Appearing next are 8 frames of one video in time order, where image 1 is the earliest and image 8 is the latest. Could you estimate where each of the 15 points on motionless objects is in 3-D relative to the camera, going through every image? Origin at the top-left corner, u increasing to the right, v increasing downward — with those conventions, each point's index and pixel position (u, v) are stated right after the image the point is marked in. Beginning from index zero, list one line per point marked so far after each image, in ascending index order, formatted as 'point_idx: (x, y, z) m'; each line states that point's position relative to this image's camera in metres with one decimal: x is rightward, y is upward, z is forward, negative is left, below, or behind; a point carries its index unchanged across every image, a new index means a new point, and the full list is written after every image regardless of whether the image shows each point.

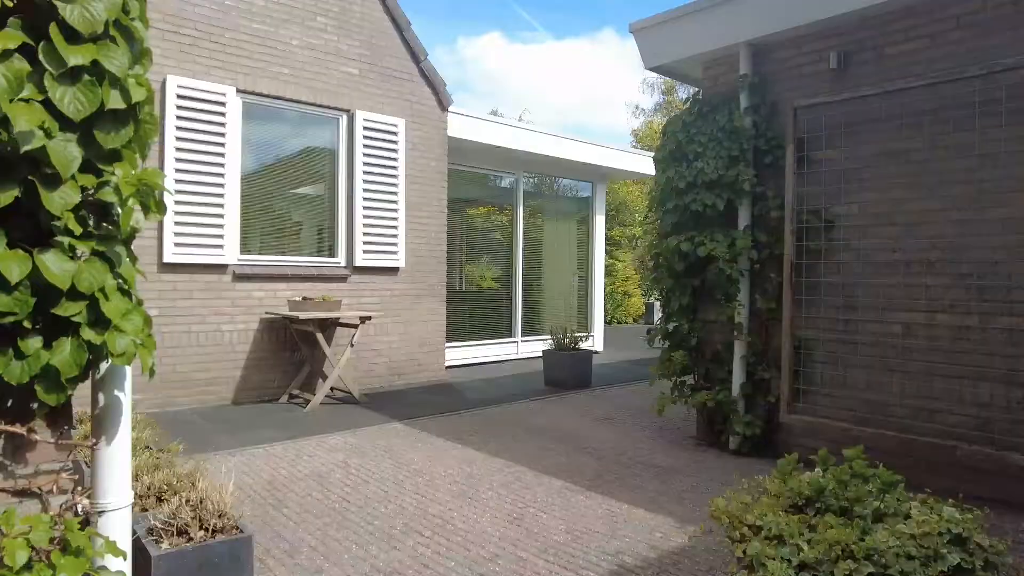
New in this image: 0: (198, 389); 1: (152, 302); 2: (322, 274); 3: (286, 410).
0: (-3.2, -1.0, +6.5) m
1: (-3.5, -0.1, +6.2) m
2: (-2.2, +0.1, +7.3) m
3: (-2.3, -1.2, +6.5) m
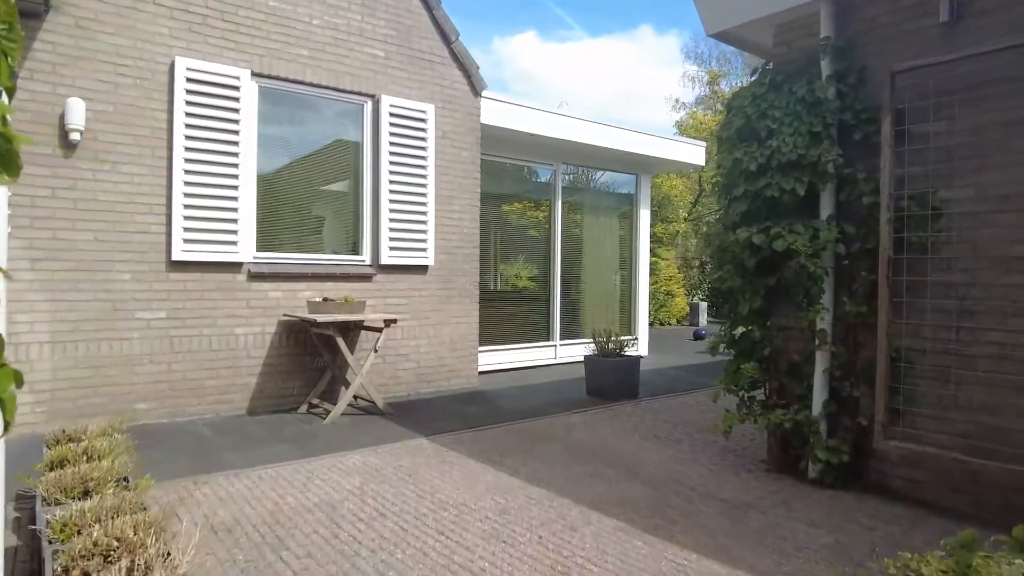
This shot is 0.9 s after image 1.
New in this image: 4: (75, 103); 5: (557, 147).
0: (-2.8, -1.0, +6.0) m
1: (-3.2, -0.1, +5.7) m
2: (-1.8, +0.2, +6.7) m
3: (-1.9, -1.2, +5.9) m
4: (-3.6, +1.5, +5.2) m
5: (+0.7, +2.1, +9.3) m
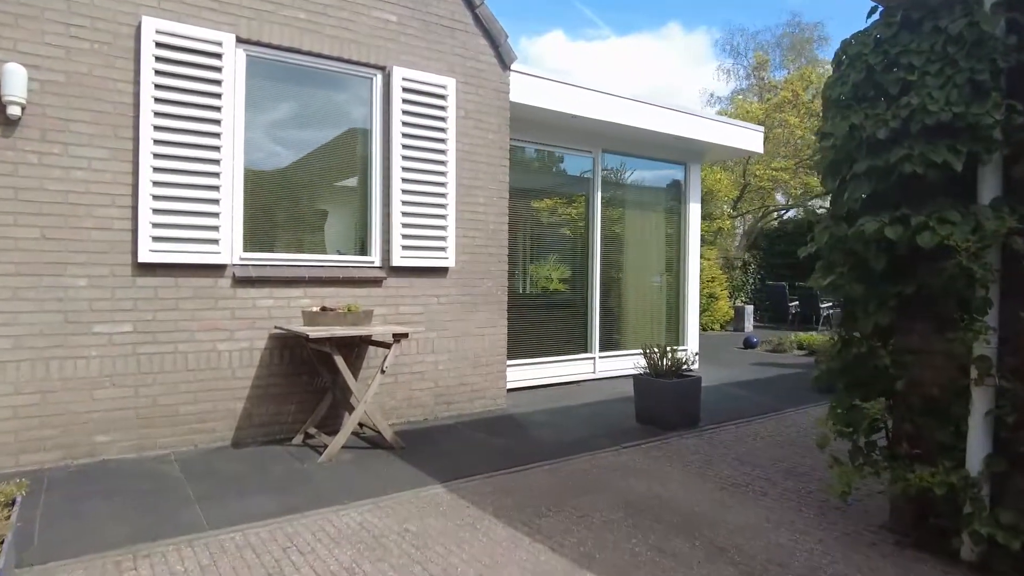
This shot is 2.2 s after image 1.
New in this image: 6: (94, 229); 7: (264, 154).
0: (-2.5, -1.1, +5.0) m
1: (-2.9, -0.2, +4.8) m
2: (-1.4, +0.1, +5.7) m
3: (-1.7, -1.3, +4.9) m
4: (-3.3, +1.5, +4.3) m
5: (+1.1, +2.0, +8.2) m
6: (-3.0, +0.4, +4.6) m
7: (-2.1, +1.1, +5.4) m
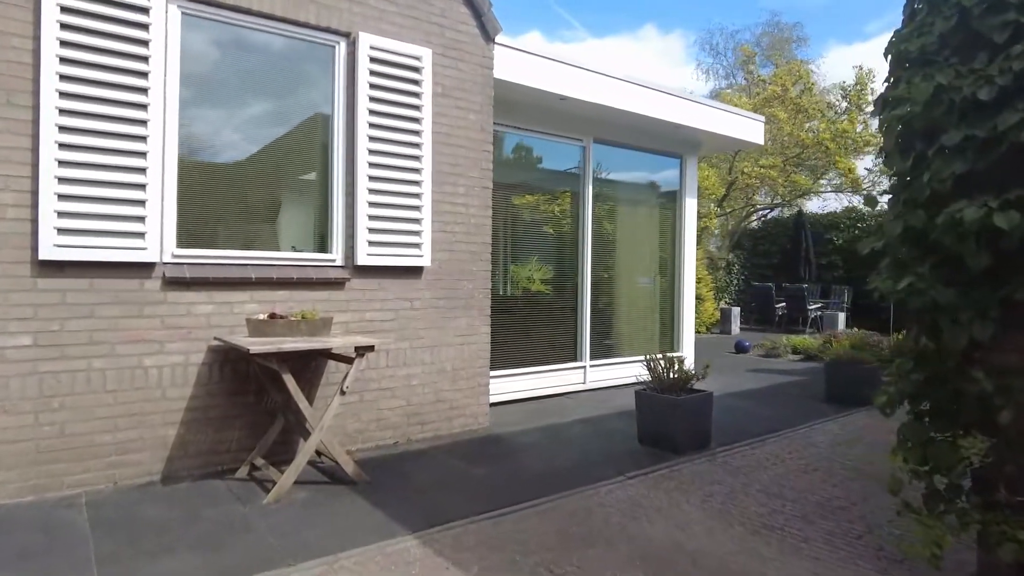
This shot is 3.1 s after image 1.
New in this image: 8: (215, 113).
0: (-2.6, -1.1, +4.1) m
1: (-3.0, -0.2, +3.9) m
2: (-1.6, +0.1, +4.8) m
3: (-1.7, -1.3, +4.1) m
4: (-3.4, +1.4, +3.4) m
5: (+0.9, +2.0, +7.4) m
6: (-3.1, +0.4, +3.7) m
7: (-2.2, +1.1, +4.6) m
8: (-2.2, +1.3, +4.6) m
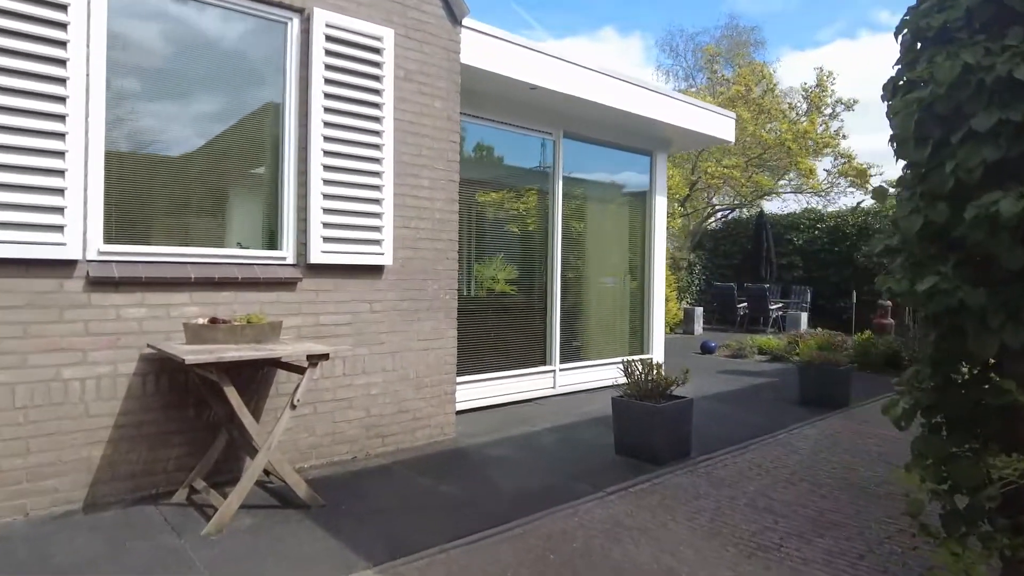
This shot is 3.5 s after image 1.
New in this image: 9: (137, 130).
0: (-2.8, -1.1, +3.6) m
1: (-3.1, -0.2, +3.3) m
2: (-1.8, +0.1, +4.4) m
3: (-1.9, -1.3, +3.6) m
4: (-3.5, +1.4, +2.8) m
5: (+0.5, +2.0, +7.1) m
6: (-3.2, +0.4, +3.2) m
7: (-2.4, +1.1, +4.1) m
8: (-2.3, +1.3, +4.1) m
9: (-2.4, +1.0, +4.0) m
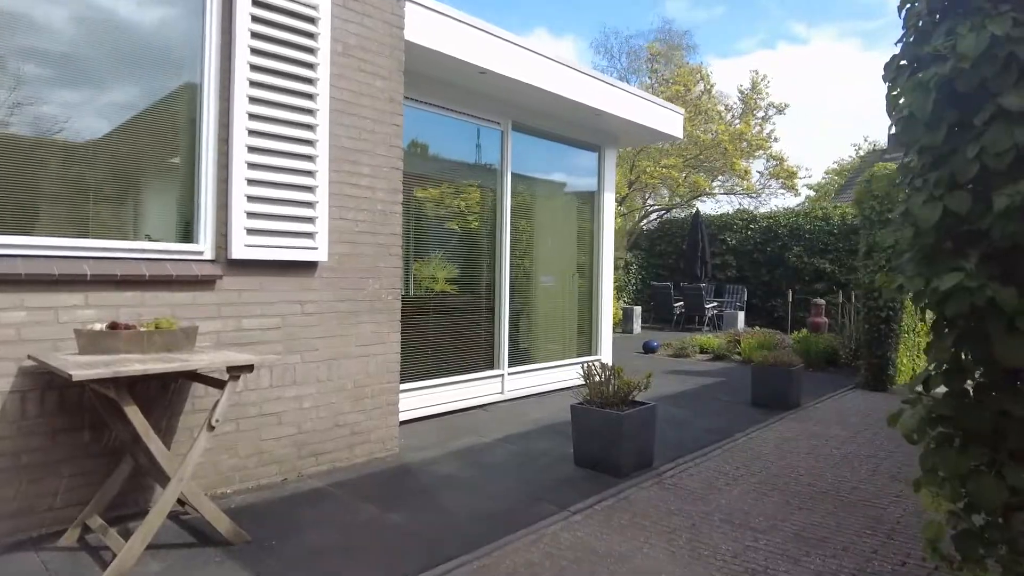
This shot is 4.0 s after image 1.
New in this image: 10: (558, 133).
0: (-3.0, -1.1, +2.8) m
1: (-3.2, -0.2, +2.5) m
2: (-2.0, +0.1, +3.7) m
3: (-2.1, -1.3, +2.9) m
4: (-3.6, +1.4, +2.0) m
5: (-0.1, +2.0, +6.7) m
6: (-3.4, +0.4, +2.4) m
7: (-2.6, +1.1, +3.4) m
8: (-2.6, +1.3, +3.4) m
9: (-2.7, +1.0, +3.3) m
10: (+0.6, +1.9, +7.7) m
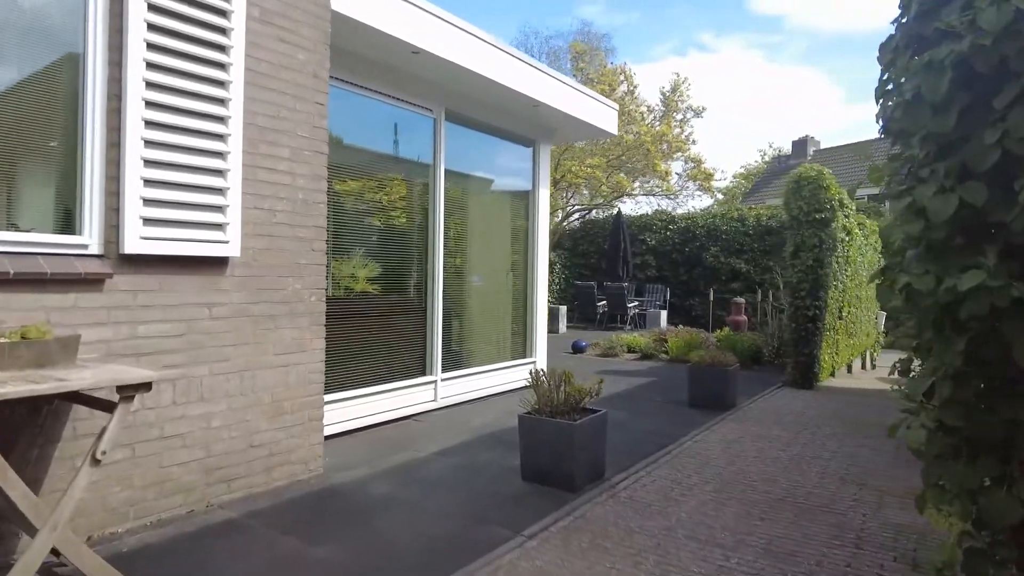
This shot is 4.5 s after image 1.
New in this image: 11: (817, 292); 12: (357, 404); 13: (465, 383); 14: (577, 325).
0: (-3.1, -1.1, +2.0) m
1: (-3.3, -0.2, +1.7) m
2: (-2.3, +0.1, +3.0) m
3: (-2.2, -1.3, +2.3) m
4: (-3.6, +1.4, +1.1) m
5: (-0.7, +2.0, +6.2) m
6: (-3.4, +0.4, +1.5) m
7: (-2.8, +1.1, +2.6) m
8: (-2.8, +1.3, +2.7) m
9: (-2.8, +1.0, +2.6) m
10: (-0.2, +1.9, +7.3) m
11: (+4.1, -0.1, +8.6) m
12: (-1.4, -1.0, +5.6) m
13: (-0.5, -1.0, +6.9) m
14: (+1.9, -1.0, +17.8) m
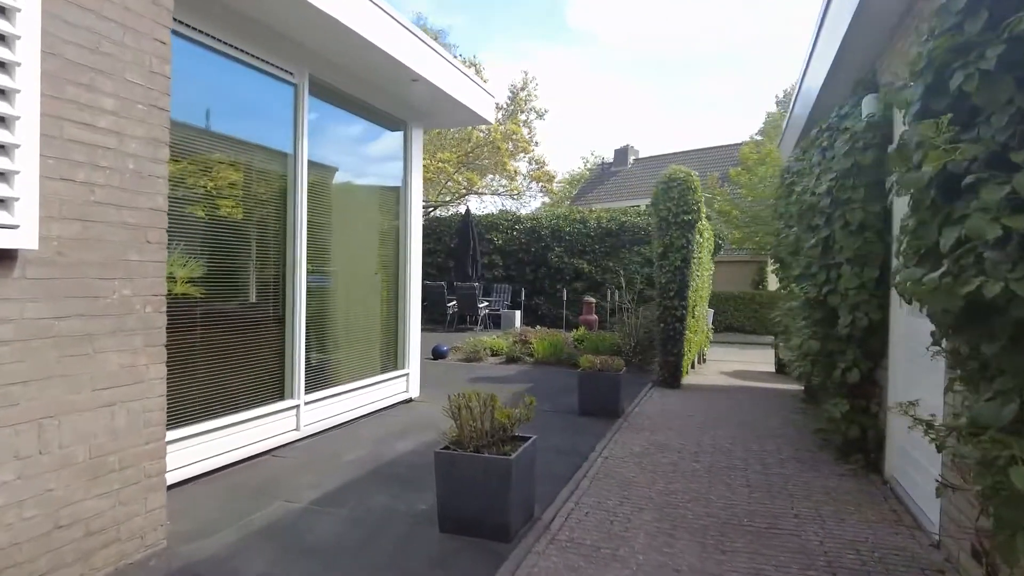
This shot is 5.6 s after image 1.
0: (-2.8, -1.2, +0.5) m
1: (-3.0, -0.3, +0.1) m
2: (-2.3, 0.0, +1.6) m
3: (-2.0, -1.4, +0.9) m
4: (-3.1, +1.4, -0.6) m
5: (-1.7, +2.0, +5.1) m
6: (-3.0, +0.4, -0.1) m
7: (-2.7, +1.1, +1.1) m
8: (-2.7, +1.2, +1.1) m
9: (-2.7, +1.0, +1.0) m
10: (-1.5, +1.8, +6.3) m
11: (+2.3, -0.1, +8.7) m
12: (-2.1, -1.0, +4.4) m
13: (-1.6, -1.0, +5.8) m
14: (-2.3, -1.0, +17.0) m
